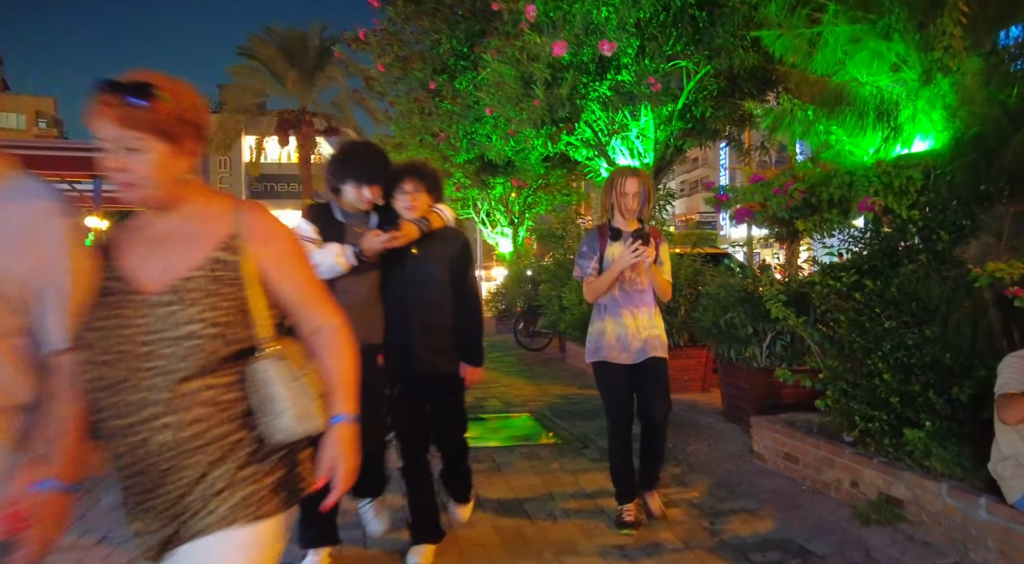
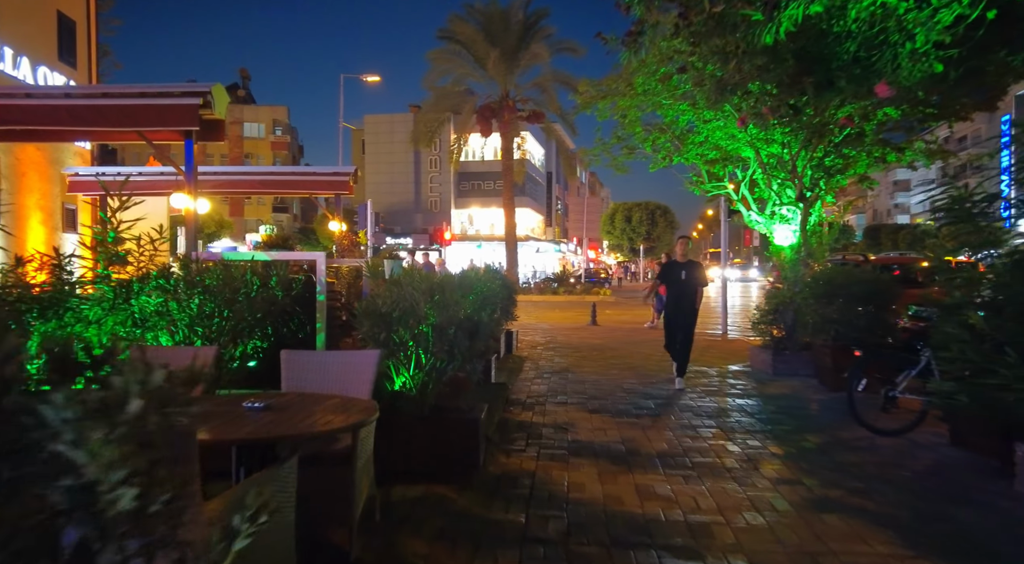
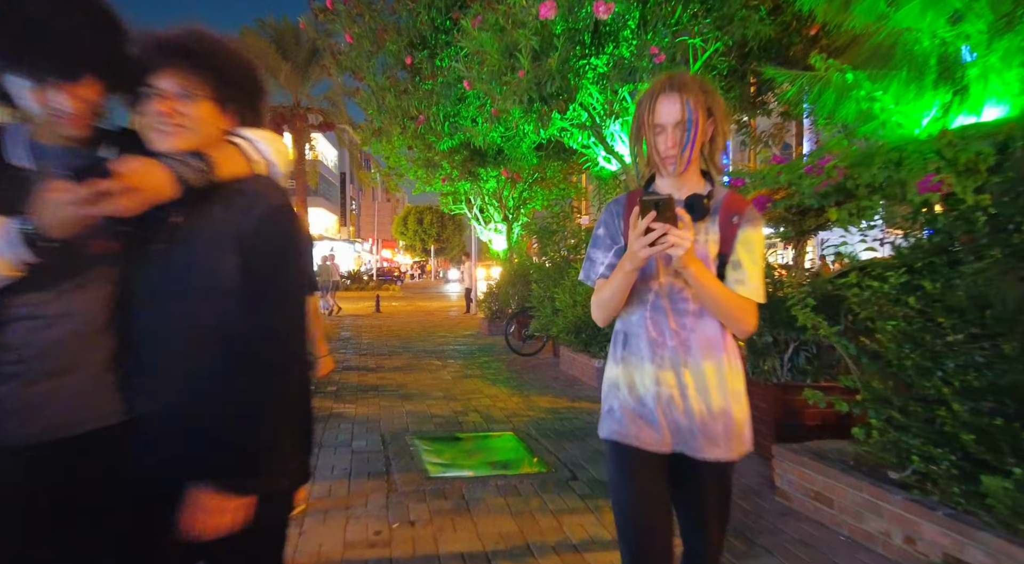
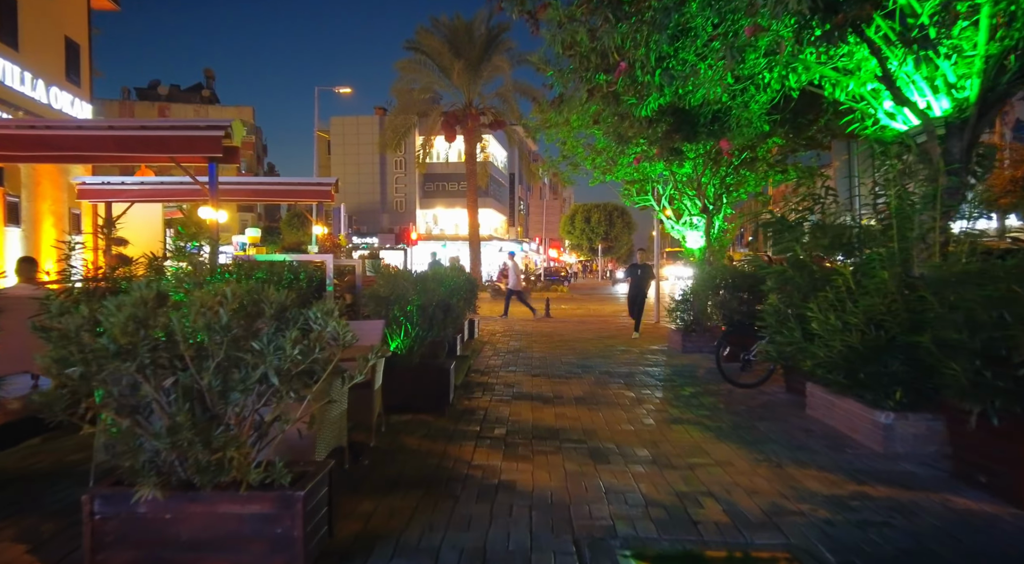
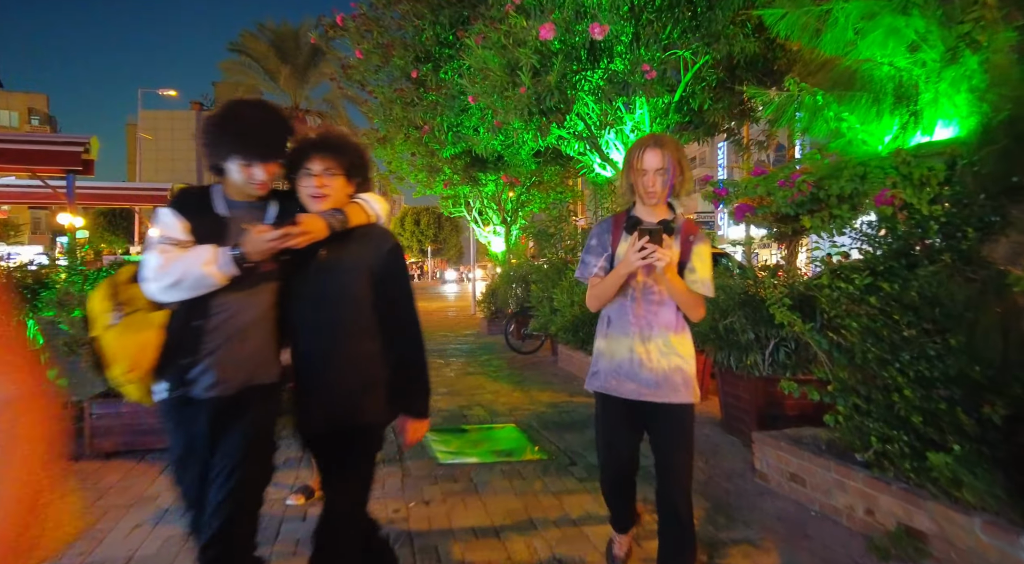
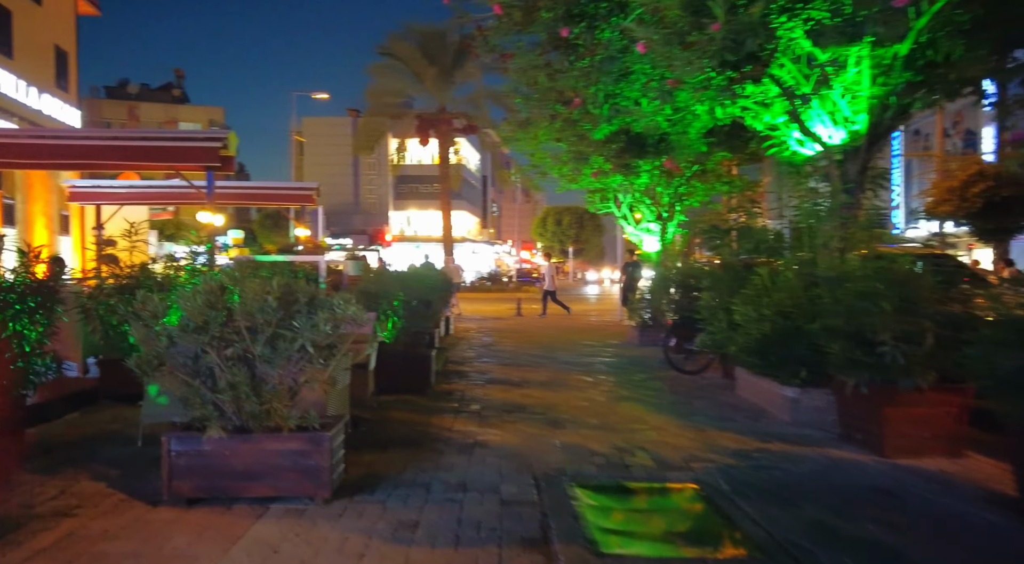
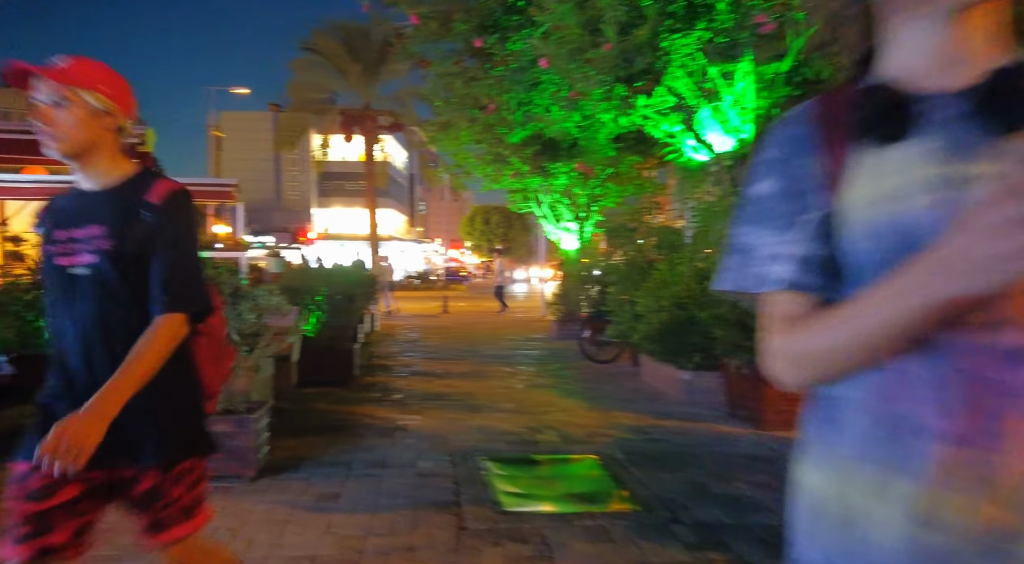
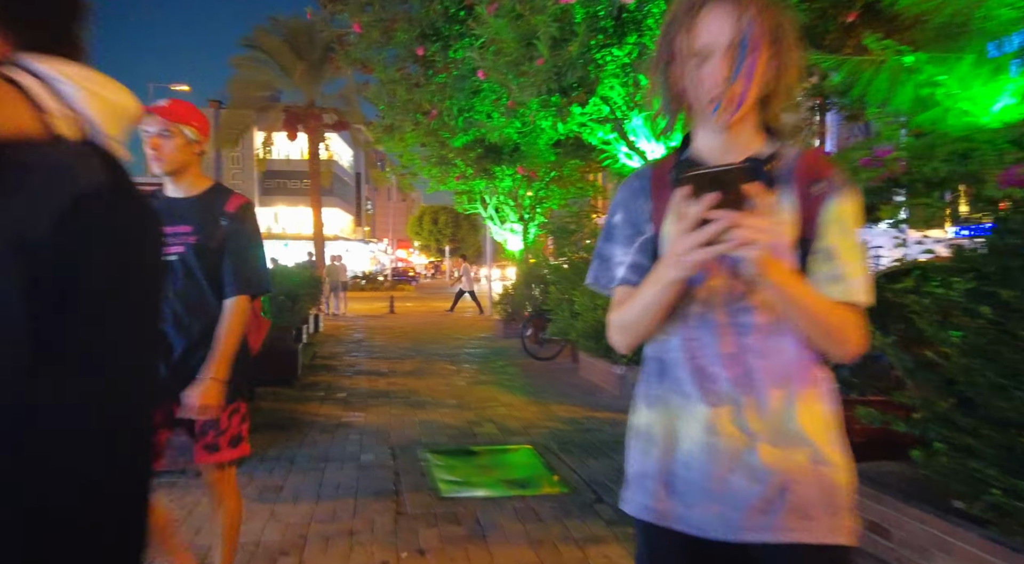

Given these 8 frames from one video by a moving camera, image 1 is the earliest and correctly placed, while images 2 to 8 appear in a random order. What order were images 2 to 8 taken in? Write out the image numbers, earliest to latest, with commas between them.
5, 3, 8, 7, 6, 4, 2
